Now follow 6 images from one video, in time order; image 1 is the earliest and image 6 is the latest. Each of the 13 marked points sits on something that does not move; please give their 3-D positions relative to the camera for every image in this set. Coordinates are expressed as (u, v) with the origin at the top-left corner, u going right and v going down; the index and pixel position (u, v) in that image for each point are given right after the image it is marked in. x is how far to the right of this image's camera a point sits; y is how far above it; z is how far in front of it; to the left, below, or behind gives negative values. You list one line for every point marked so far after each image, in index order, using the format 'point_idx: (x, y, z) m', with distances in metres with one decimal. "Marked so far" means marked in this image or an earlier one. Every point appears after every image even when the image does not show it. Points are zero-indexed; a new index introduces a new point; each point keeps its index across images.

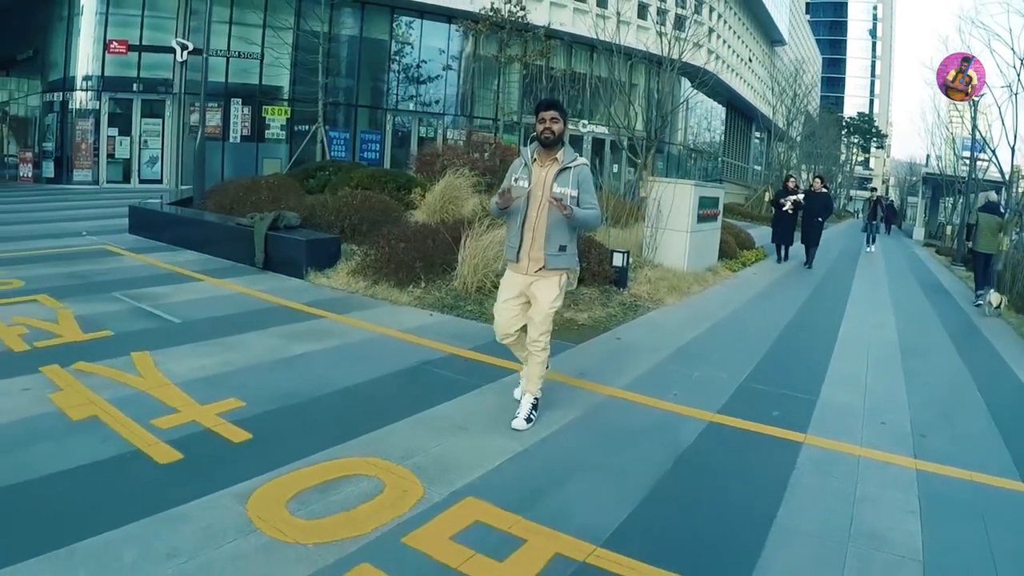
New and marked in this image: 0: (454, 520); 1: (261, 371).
0: (-0.2, -1.0, +3.2) m
1: (-1.7, -0.6, +5.2) m
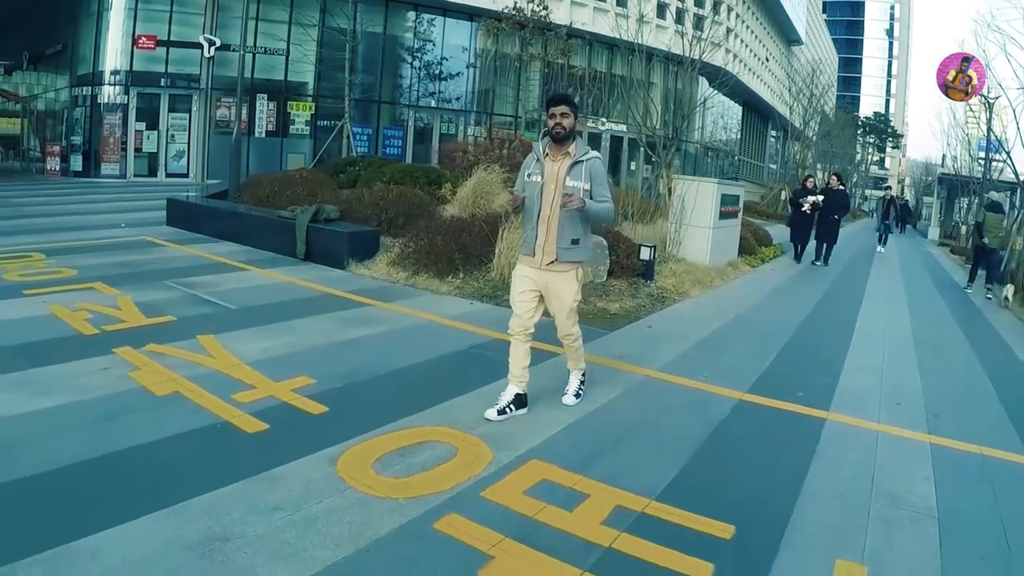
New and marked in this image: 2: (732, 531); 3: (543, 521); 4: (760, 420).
0: (+0.1, -0.9, +3.6) m
1: (-1.4, -0.5, +5.7) m
2: (+1.0, -1.1, +3.4) m
3: (+0.1, -1.0, +3.2) m
4: (+1.6, -0.8, +4.9) m
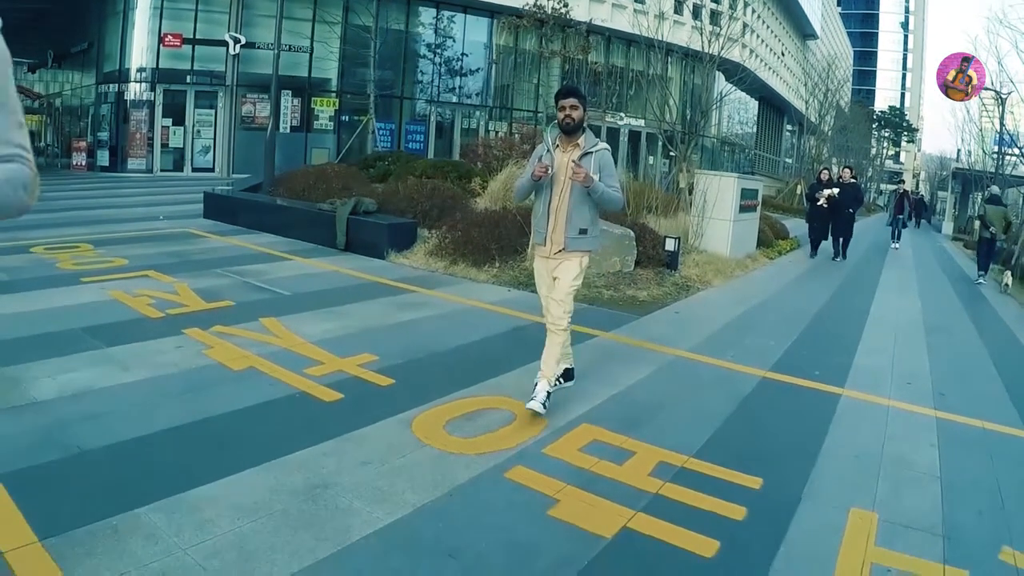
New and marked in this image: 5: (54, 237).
0: (+0.4, -0.8, +4.1) m
1: (-1.1, -0.4, +6.1) m
2: (+1.3, -1.0, +3.8) m
3: (+0.4, -0.9, +3.7) m
4: (+1.9, -0.7, +5.3) m
5: (-7.2, +0.8, +12.0) m
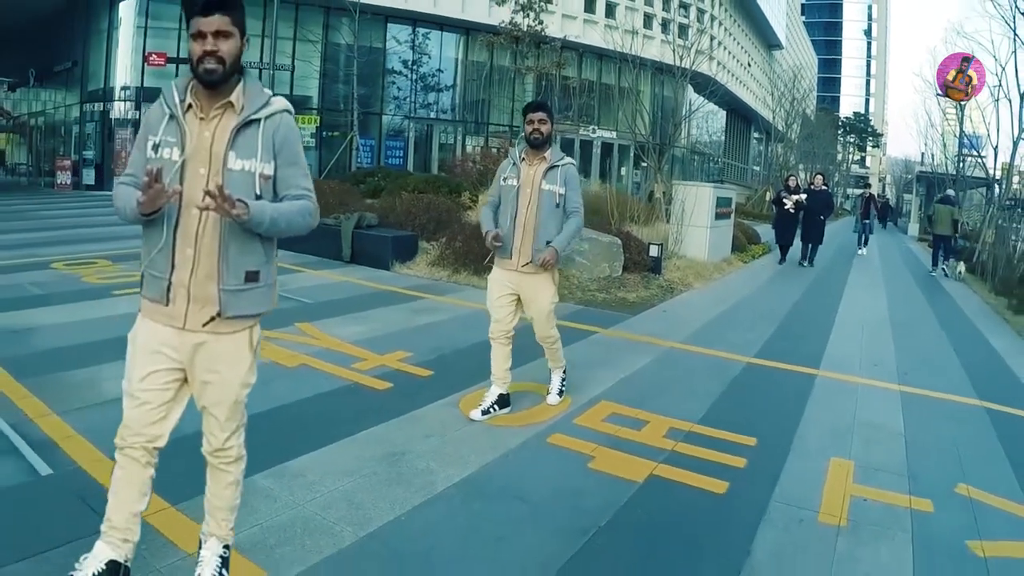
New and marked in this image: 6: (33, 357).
0: (+0.6, -0.8, +4.9) m
1: (-1.0, -0.4, +6.9) m
2: (+1.5, -0.9, +4.6) m
3: (+0.6, -0.9, +4.5) m
4: (+2.1, -0.7, +6.2) m
5: (-7.3, +0.5, +12.5) m
6: (-4.1, -0.6, +6.5) m
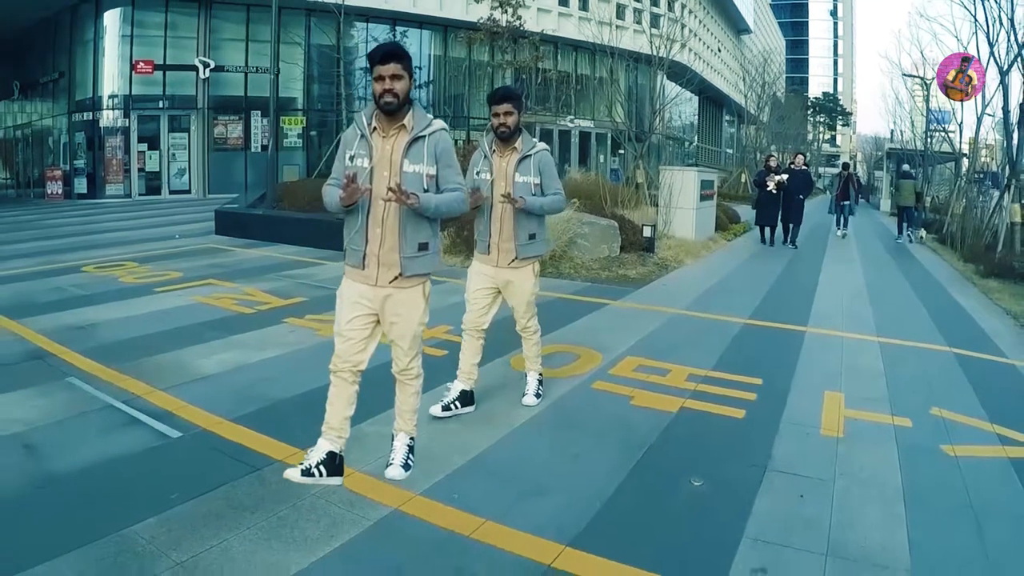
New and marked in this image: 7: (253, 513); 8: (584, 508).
0: (+0.9, -0.6, +5.8) m
1: (-0.7, -0.2, +7.7) m
2: (+1.8, -0.7, +5.6) m
3: (+1.0, -0.7, +5.4) m
4: (+2.3, -0.4, +7.1) m
5: (-7.3, +0.5, +13.2) m
6: (-3.8, -0.6, +7.3) m
7: (-1.2, -1.1, +3.7) m
8: (+0.3, -1.0, +3.6) m
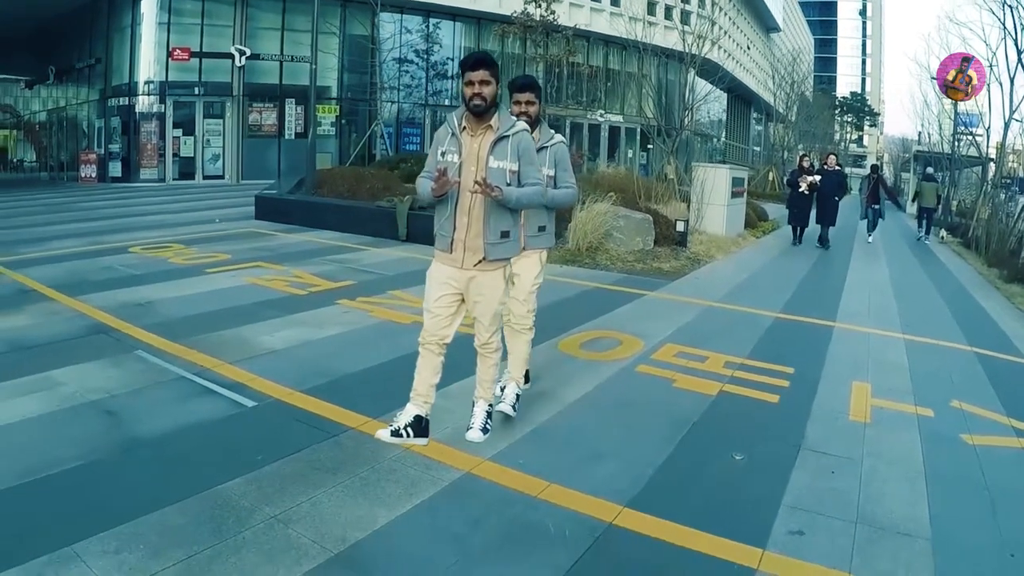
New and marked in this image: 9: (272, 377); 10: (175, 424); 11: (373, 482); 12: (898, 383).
0: (+1.2, -0.5, +6.1) m
1: (-0.3, -0.1, +8.1) m
2: (+2.2, -0.6, +5.9) m
3: (+1.3, -0.6, +5.7) m
4: (+2.7, -0.4, +7.4) m
5: (-6.7, +0.8, +13.7) m
6: (-3.4, -0.4, +7.7) m
7: (-0.9, -1.0, +4.1) m
8: (+0.6, -1.0, +3.9) m
9: (-1.9, -0.7, +5.9) m
10: (-2.2, -0.9, +5.0) m
11: (-0.7, -1.0, +3.9) m
12: (+3.0, -0.7, +5.8) m
